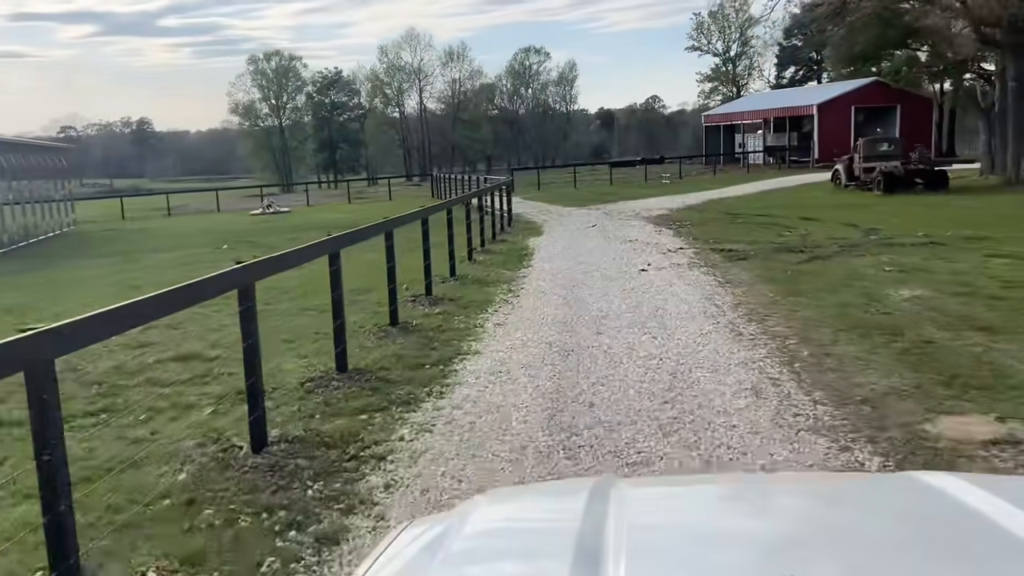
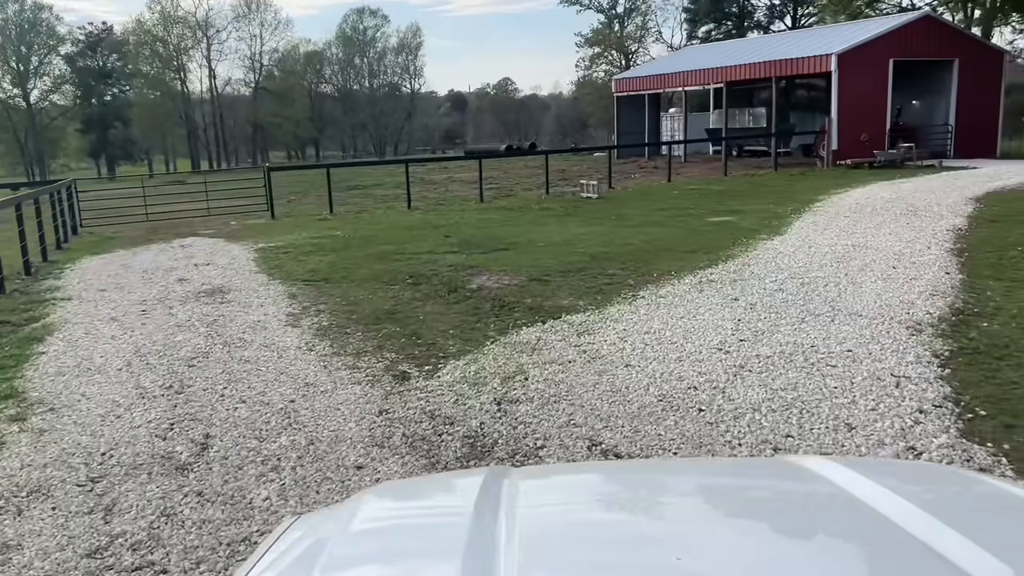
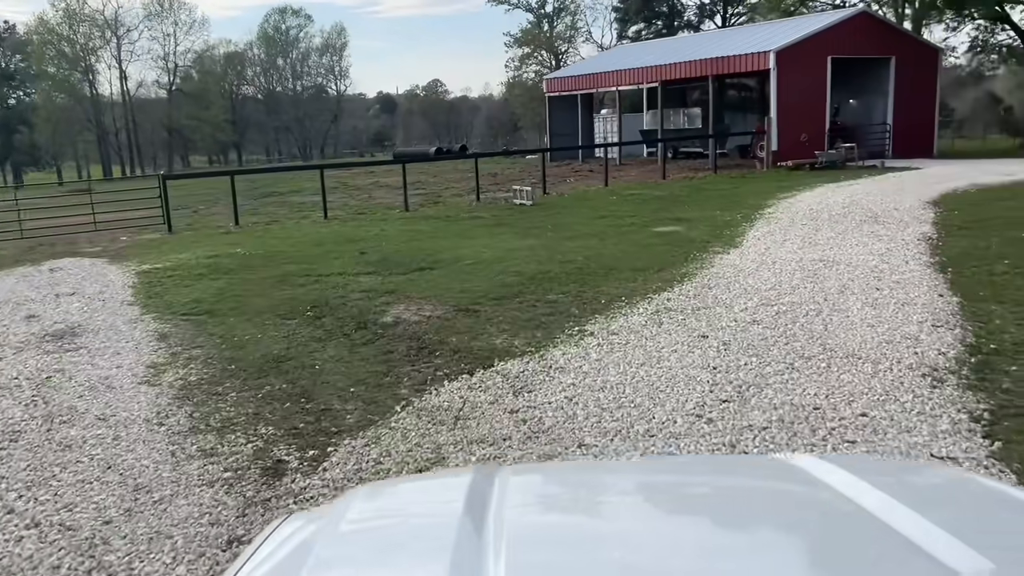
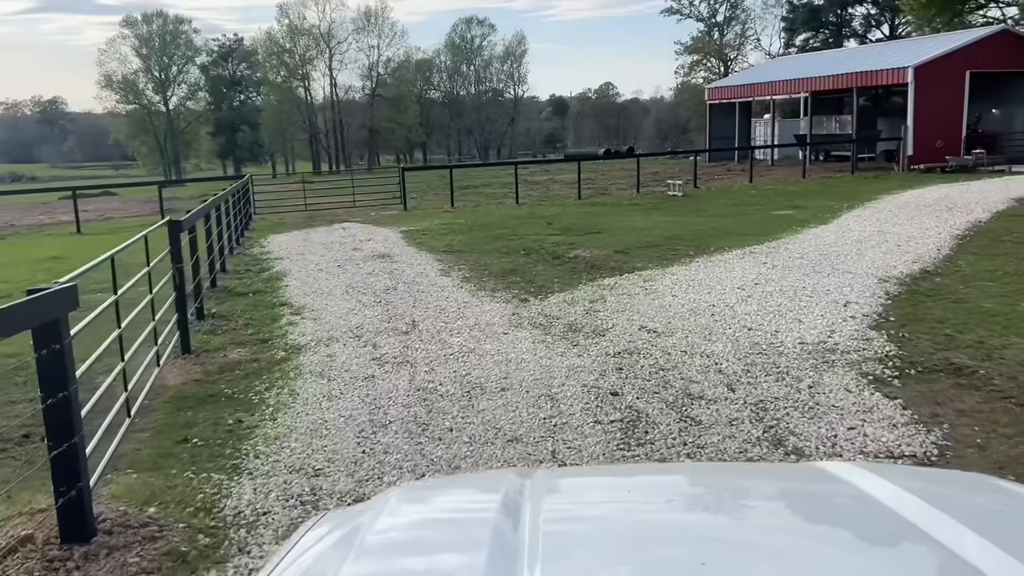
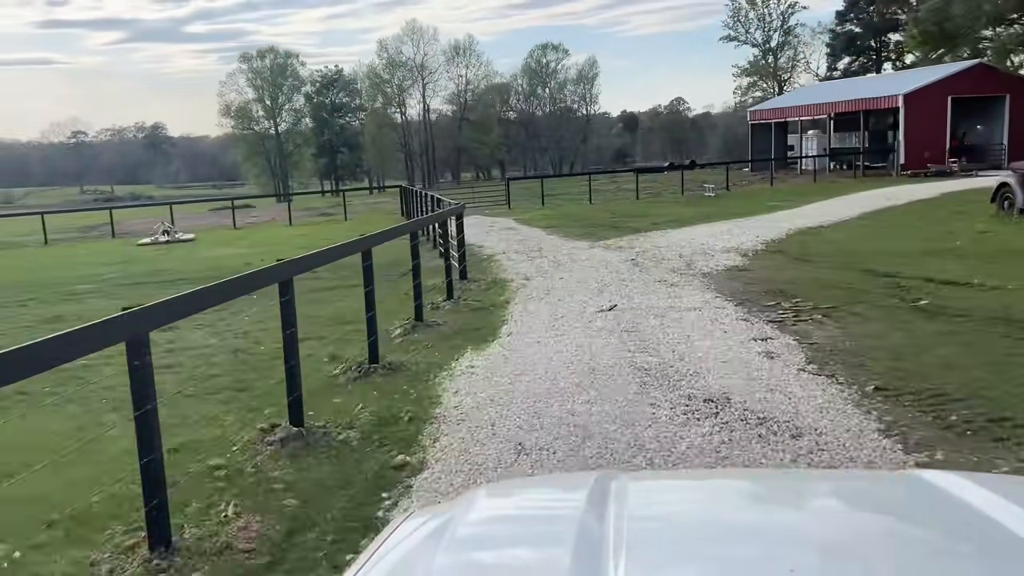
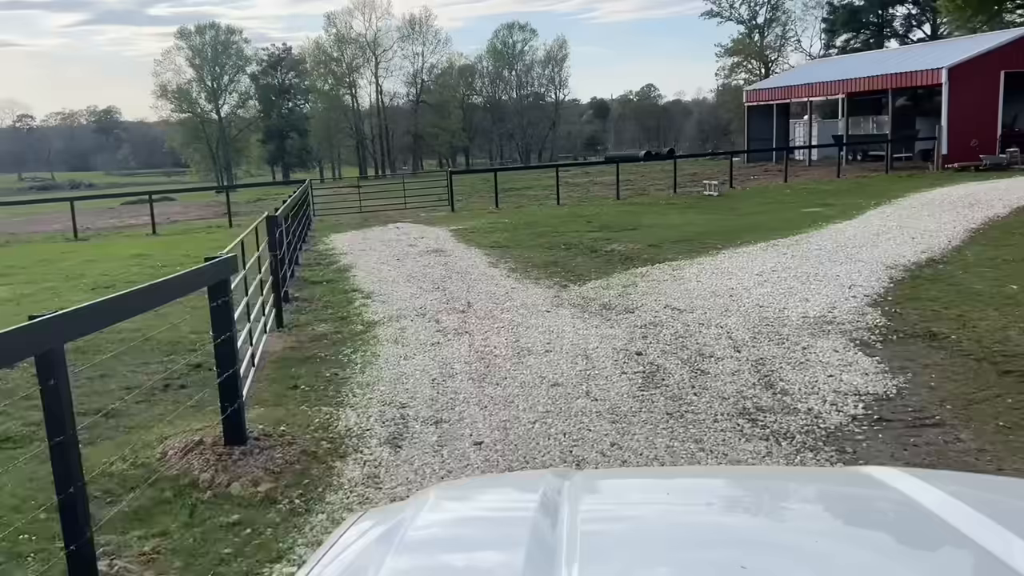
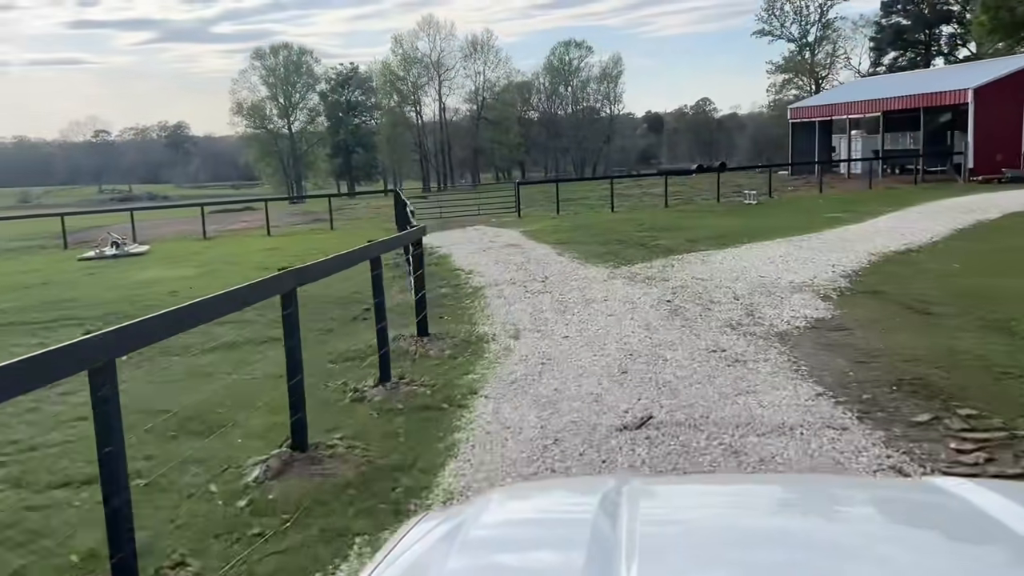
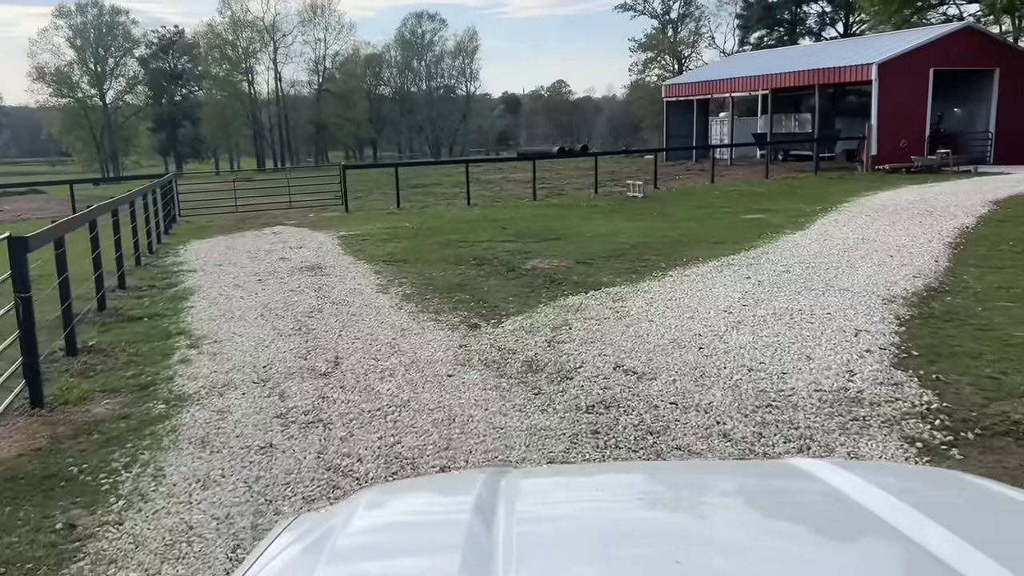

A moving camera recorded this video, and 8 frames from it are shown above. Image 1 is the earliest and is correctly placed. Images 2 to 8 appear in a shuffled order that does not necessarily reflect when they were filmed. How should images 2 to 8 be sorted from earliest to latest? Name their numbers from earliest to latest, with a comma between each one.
5, 7, 6, 4, 8, 2, 3
